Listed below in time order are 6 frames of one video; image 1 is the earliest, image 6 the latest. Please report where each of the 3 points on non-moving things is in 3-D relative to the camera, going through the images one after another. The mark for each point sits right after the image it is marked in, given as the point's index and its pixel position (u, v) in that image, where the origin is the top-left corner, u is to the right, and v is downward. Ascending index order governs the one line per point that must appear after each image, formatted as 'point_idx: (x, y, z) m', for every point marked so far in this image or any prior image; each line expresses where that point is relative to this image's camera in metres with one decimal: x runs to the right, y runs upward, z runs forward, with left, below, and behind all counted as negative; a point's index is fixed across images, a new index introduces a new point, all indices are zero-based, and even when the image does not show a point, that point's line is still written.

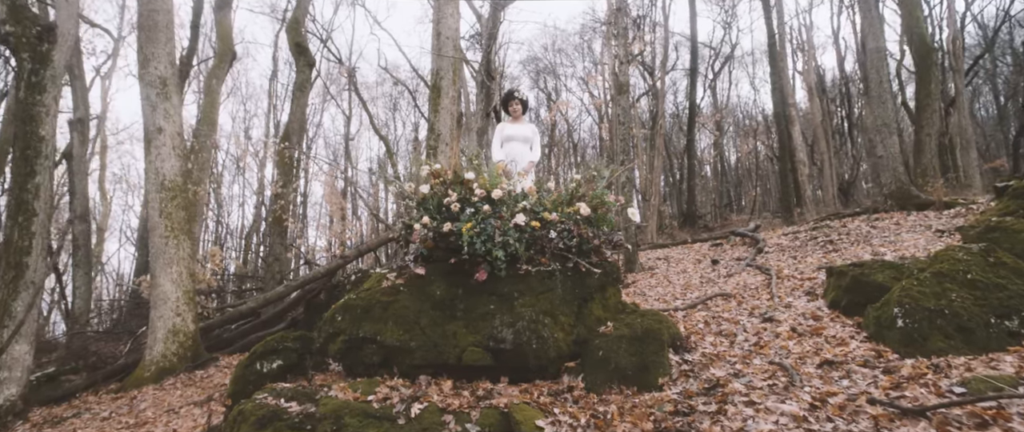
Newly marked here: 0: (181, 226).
0: (-4.6, -0.2, +7.2) m
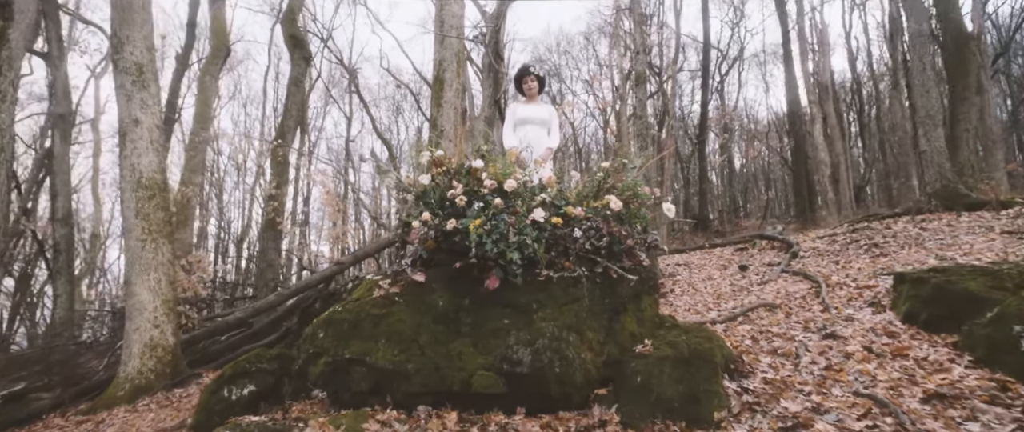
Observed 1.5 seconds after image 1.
0: (-4.5, -0.2, +6.6) m
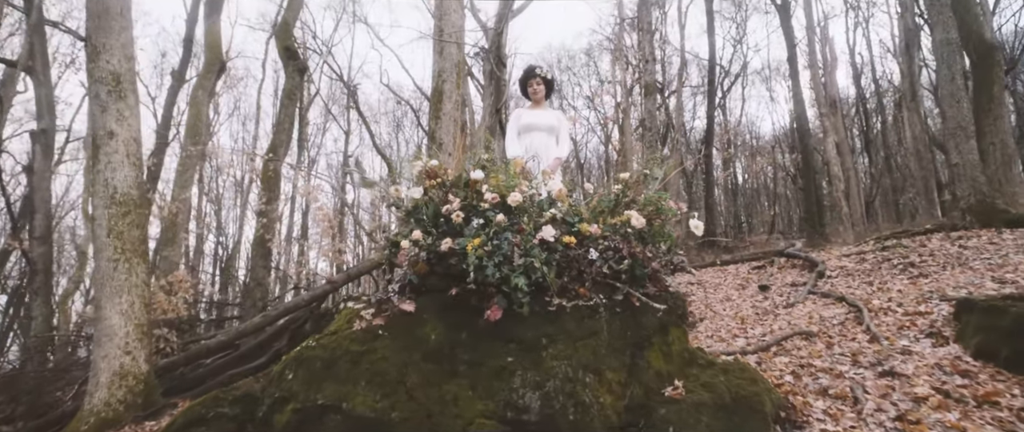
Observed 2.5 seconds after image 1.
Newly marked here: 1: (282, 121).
0: (-4.4, -0.4, +6.1) m
1: (-4.3, +1.8, +9.8) m
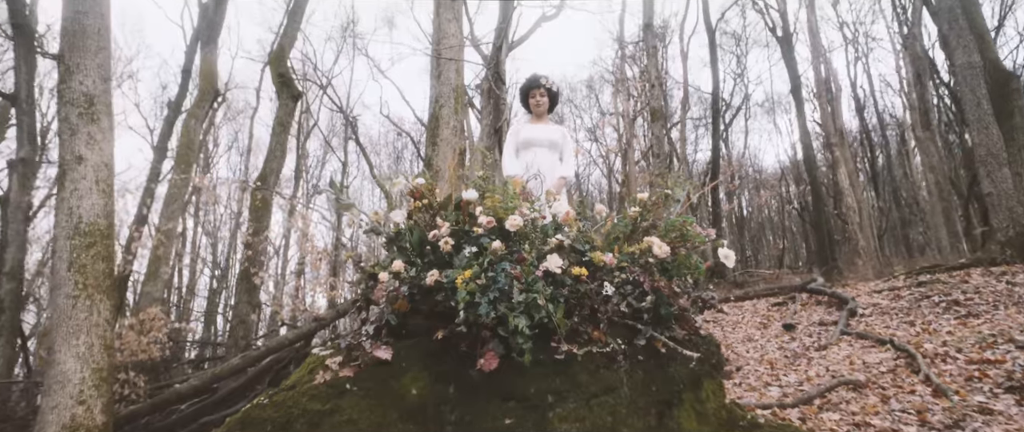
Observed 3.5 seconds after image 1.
0: (-4.4, -0.7, +5.5) m
1: (-4.3, +1.2, +9.4) m
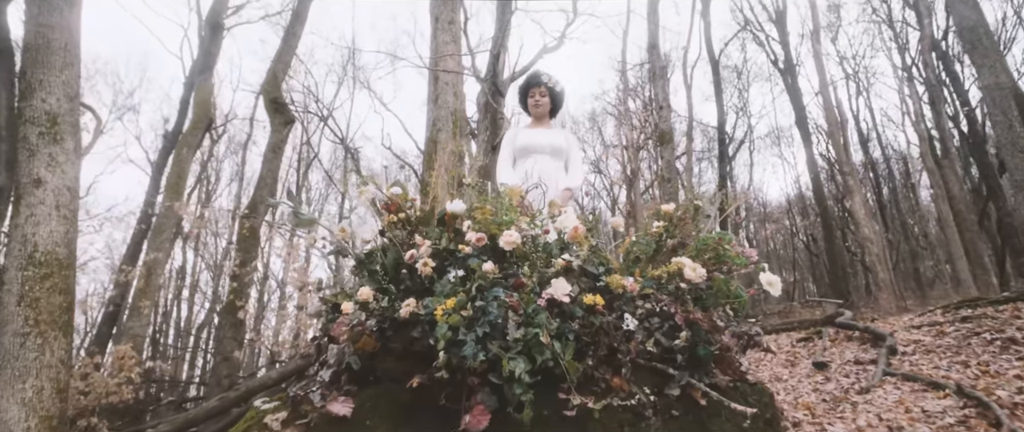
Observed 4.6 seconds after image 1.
0: (-4.5, -1.0, +5.0) m
1: (-4.3, +0.7, +8.9) m
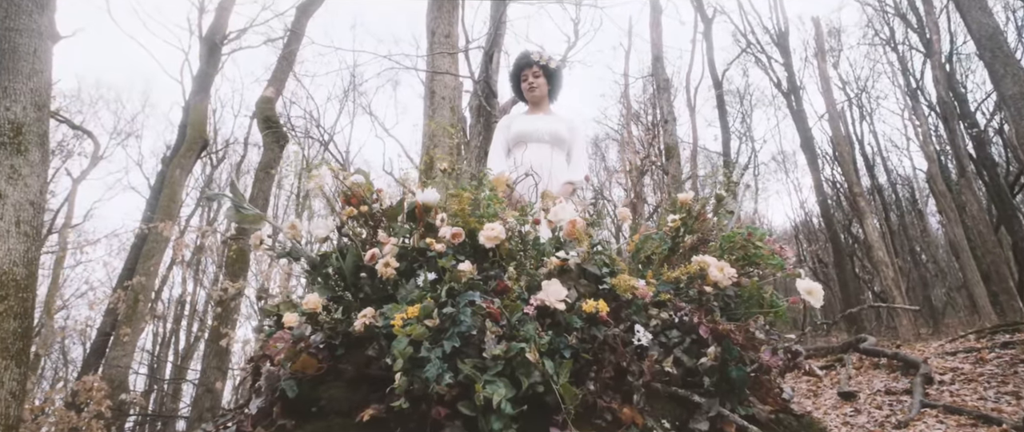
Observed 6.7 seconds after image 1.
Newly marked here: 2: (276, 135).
0: (-4.5, -1.1, +4.5) m
1: (-4.3, +0.3, +8.6) m
2: (-4.2, +1.4, +8.9) m
